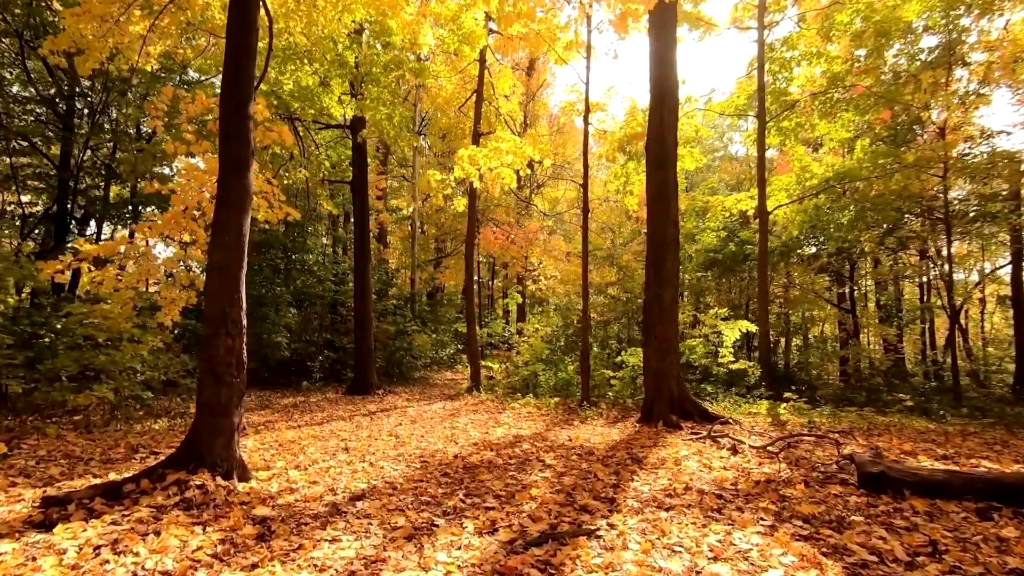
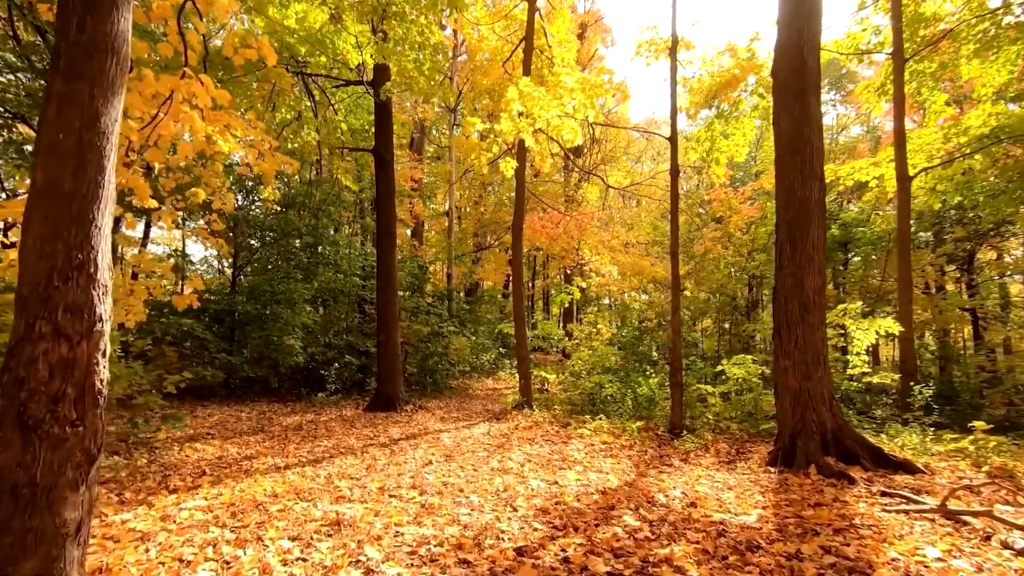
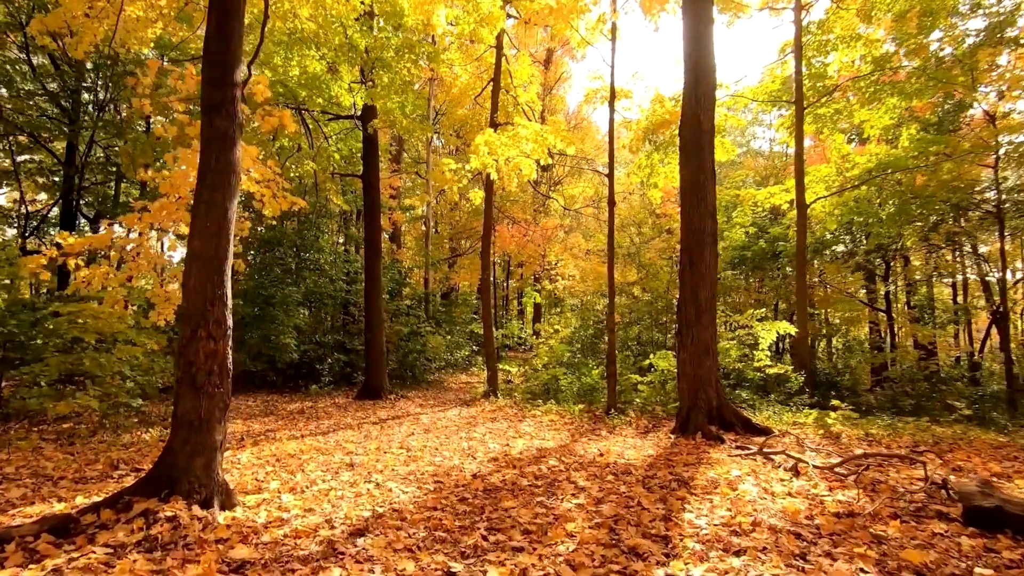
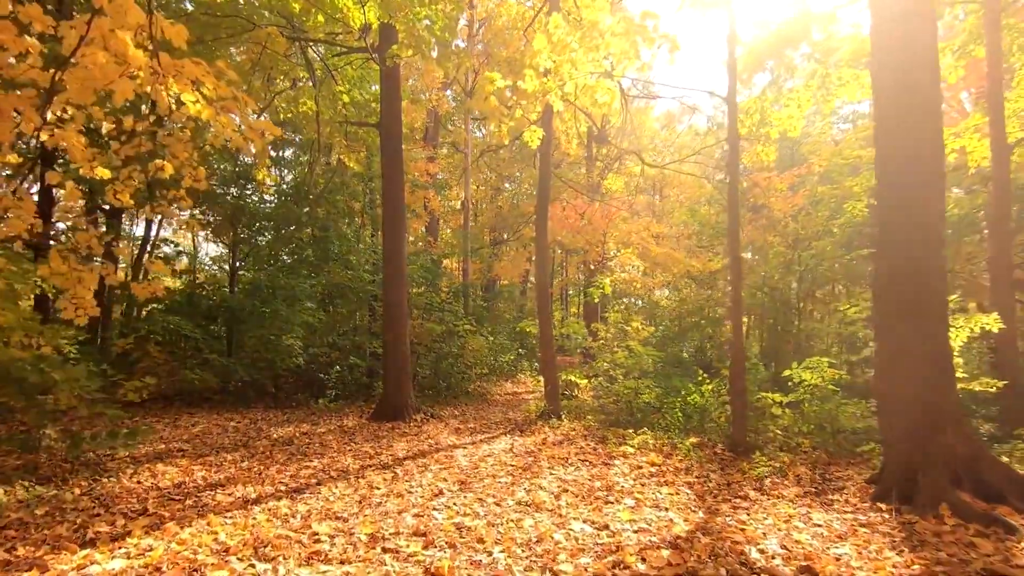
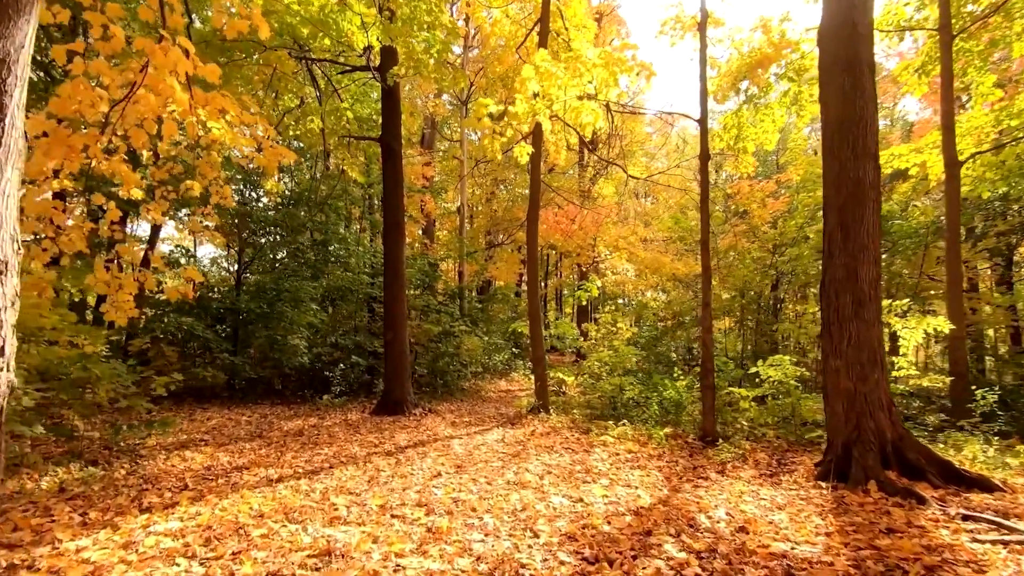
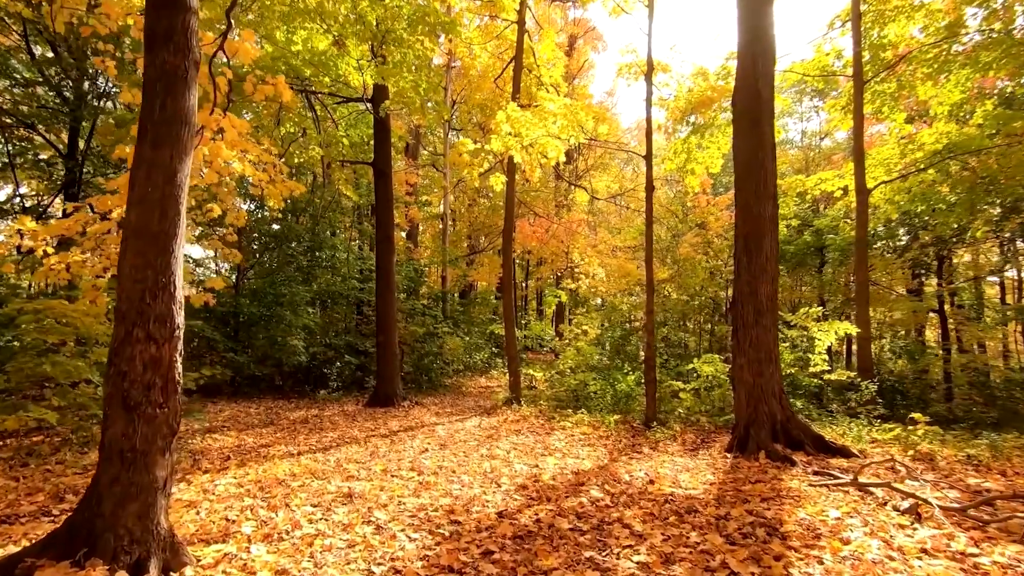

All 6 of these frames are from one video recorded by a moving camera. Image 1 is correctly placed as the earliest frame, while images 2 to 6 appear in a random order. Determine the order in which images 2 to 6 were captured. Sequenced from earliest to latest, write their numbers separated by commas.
3, 6, 2, 5, 4
